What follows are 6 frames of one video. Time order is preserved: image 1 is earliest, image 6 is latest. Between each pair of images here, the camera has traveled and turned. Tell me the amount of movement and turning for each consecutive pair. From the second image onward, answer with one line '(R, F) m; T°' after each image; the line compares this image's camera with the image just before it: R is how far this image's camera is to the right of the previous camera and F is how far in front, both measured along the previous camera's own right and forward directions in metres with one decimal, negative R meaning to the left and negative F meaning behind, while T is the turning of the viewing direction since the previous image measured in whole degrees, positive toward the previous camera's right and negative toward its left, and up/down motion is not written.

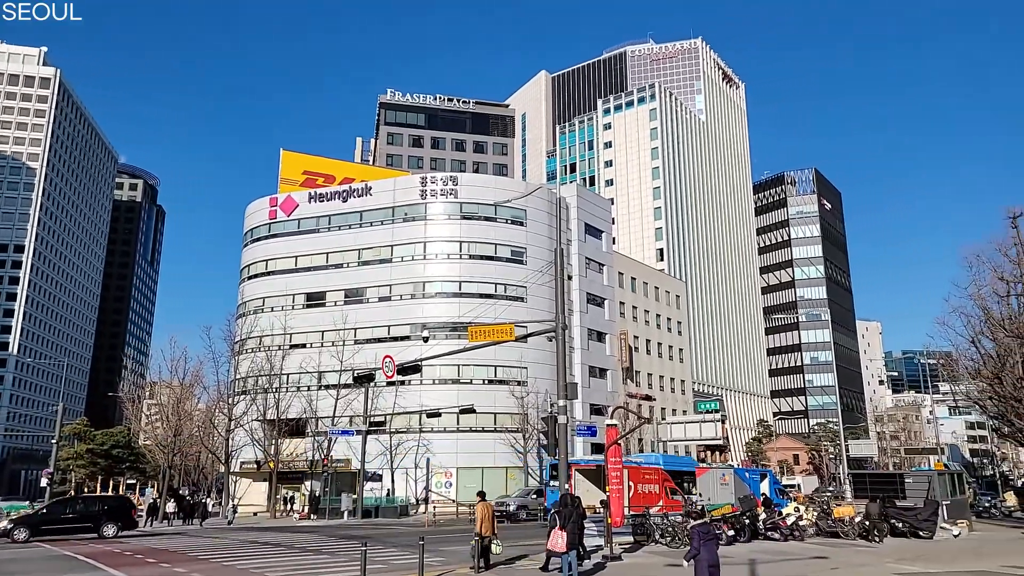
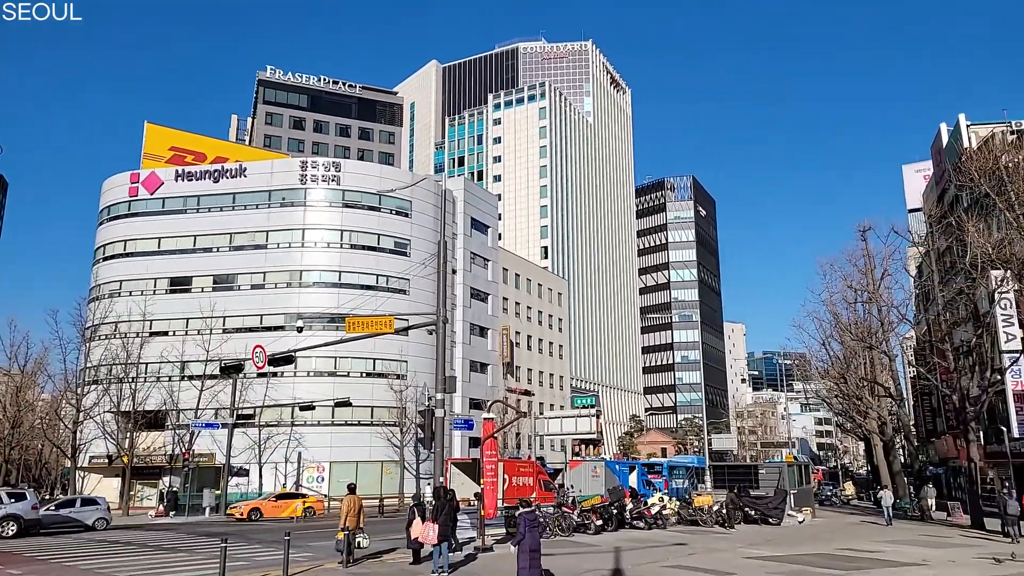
(+0.5, +0.1) m; +9°
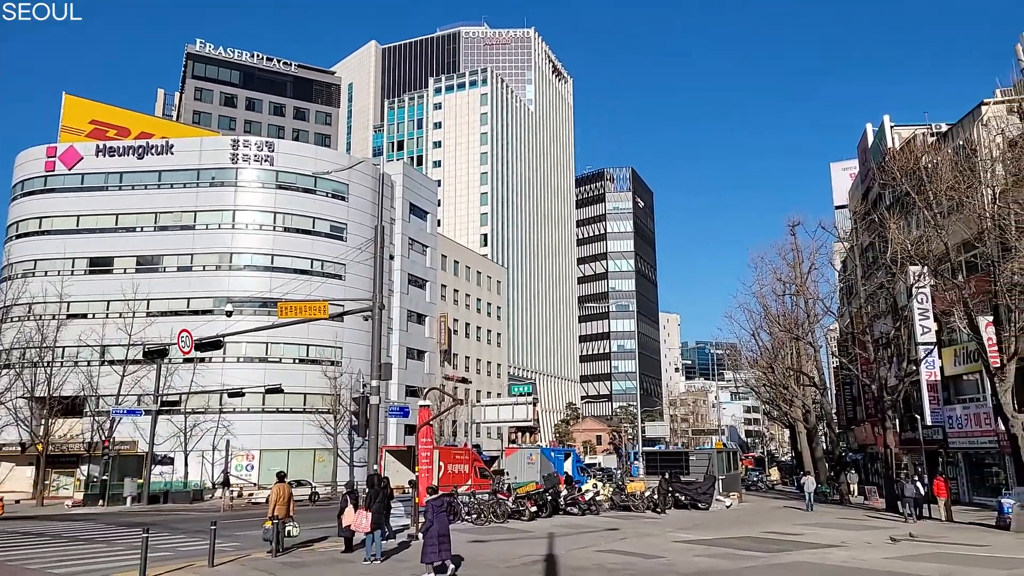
(+0.3, +0.1) m; +5°
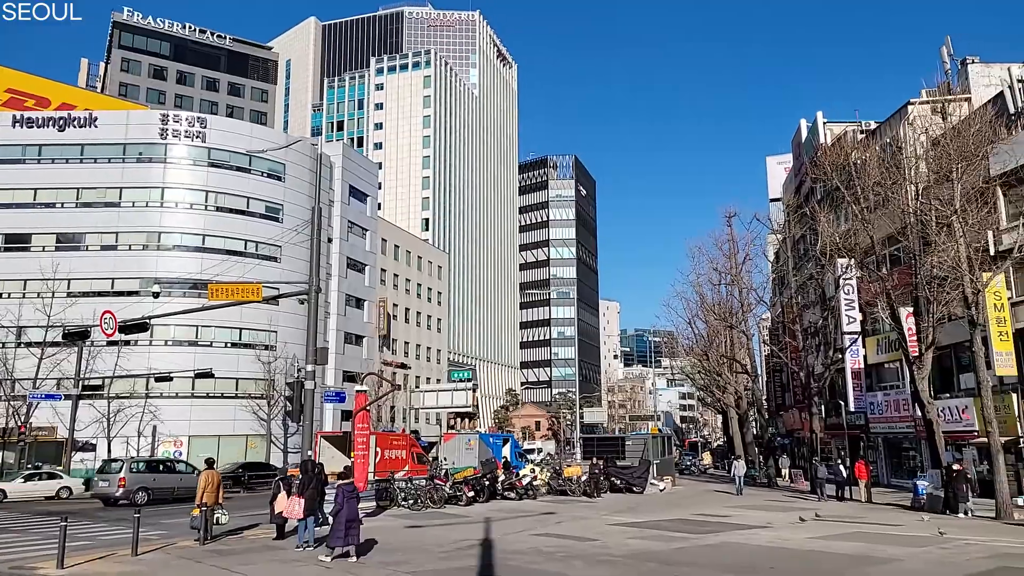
(+0.3, +0.1) m; +4°
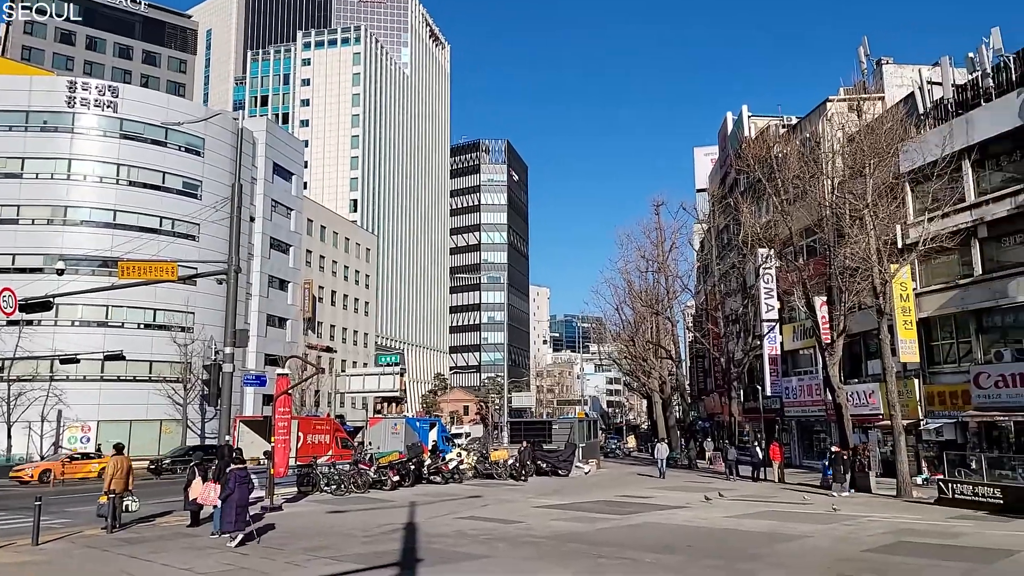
(+0.4, +0.1) m; +5°
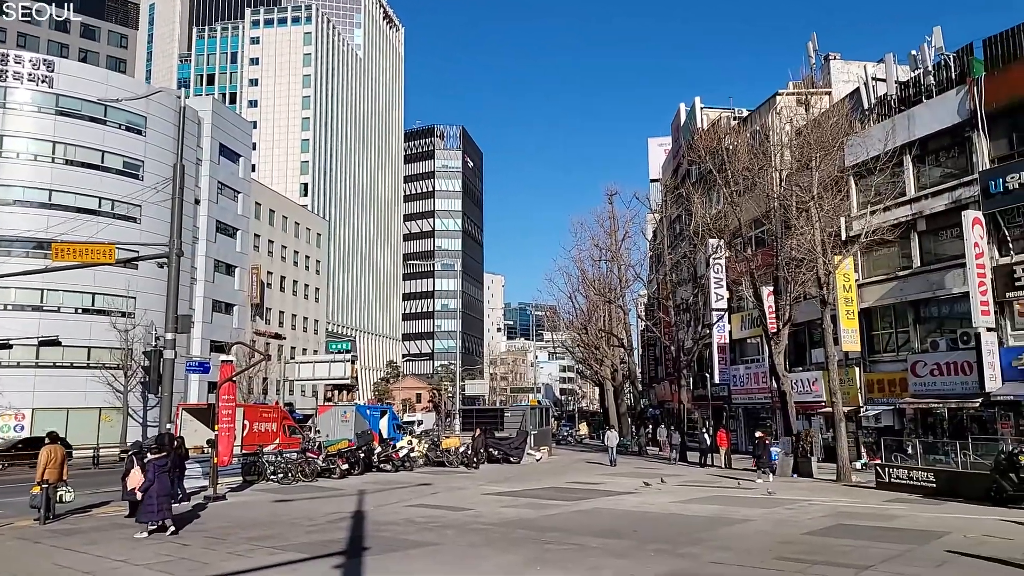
(+0.3, +0.1) m; +3°
